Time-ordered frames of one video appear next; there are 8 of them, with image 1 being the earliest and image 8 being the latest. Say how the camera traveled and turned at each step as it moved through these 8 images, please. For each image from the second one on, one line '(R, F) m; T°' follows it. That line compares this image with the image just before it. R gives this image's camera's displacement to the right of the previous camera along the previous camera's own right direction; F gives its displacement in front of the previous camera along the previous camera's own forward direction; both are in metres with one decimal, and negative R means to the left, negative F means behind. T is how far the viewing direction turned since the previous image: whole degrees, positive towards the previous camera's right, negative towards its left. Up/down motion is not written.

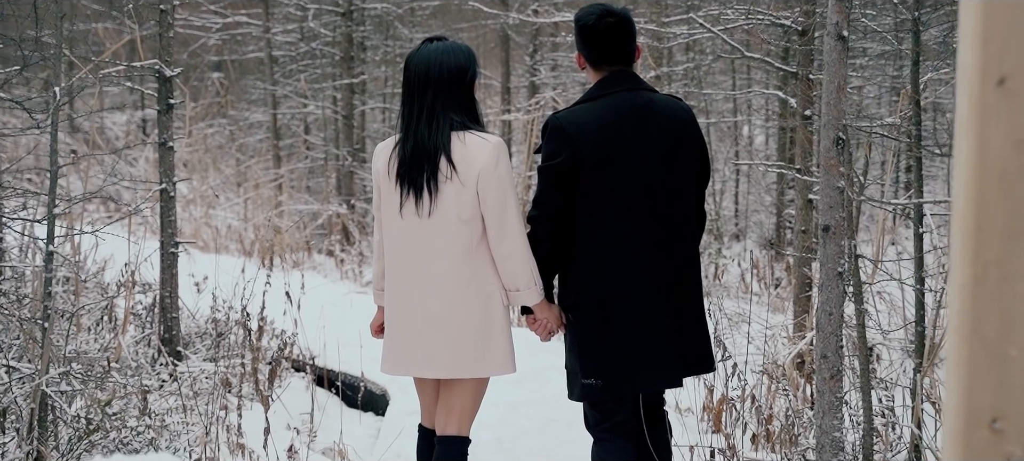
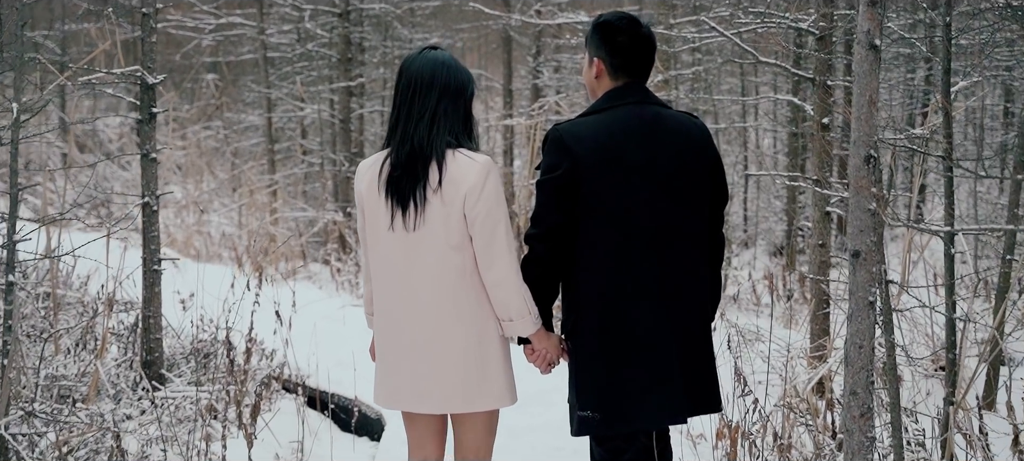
(0.0, +0.3) m; 0°
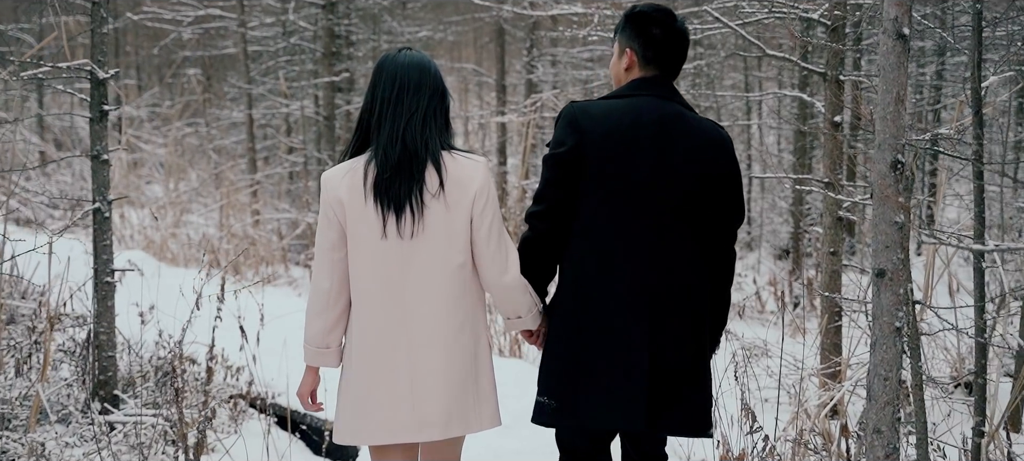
(+0.1, +0.4) m; 0°
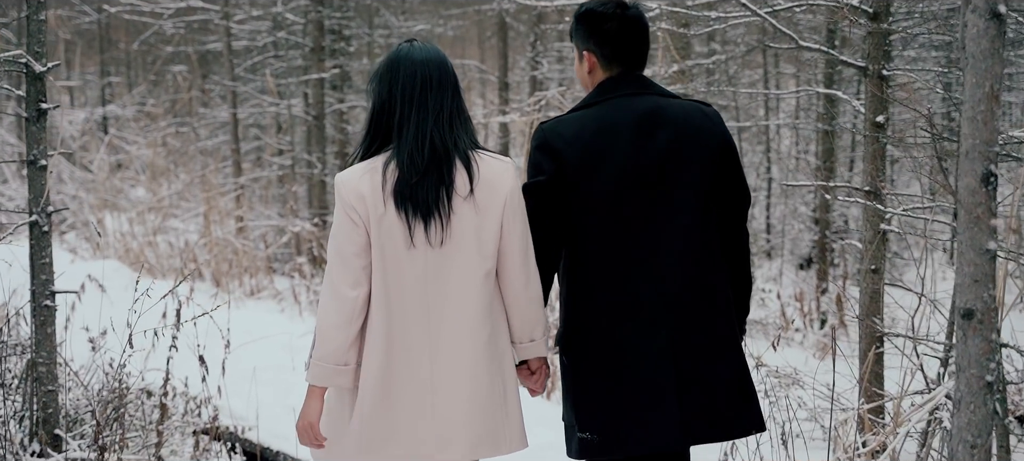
(0.0, +0.6) m; -1°
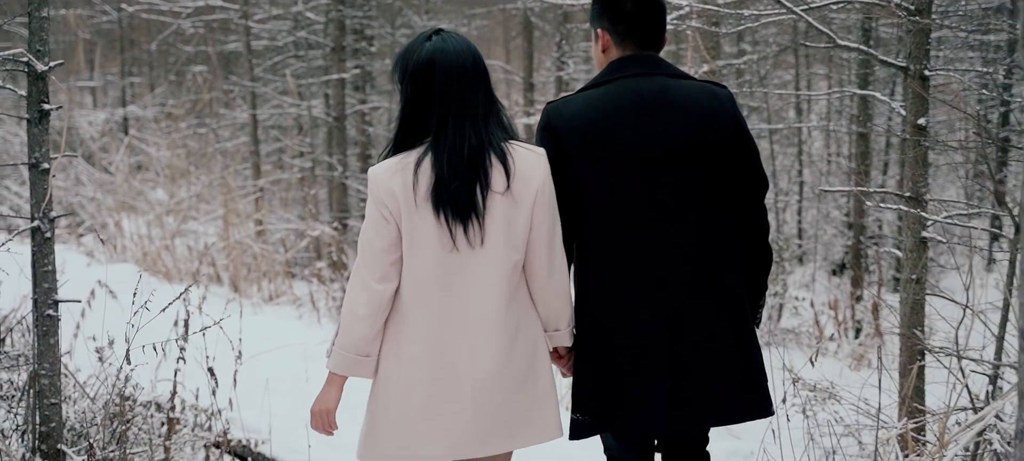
(0.0, +0.2) m; -2°
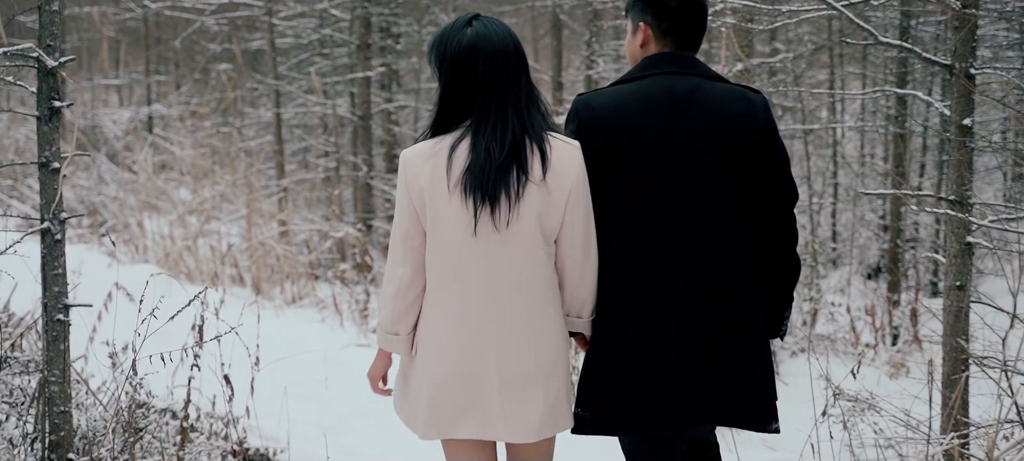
(0.0, +0.2) m; -2°
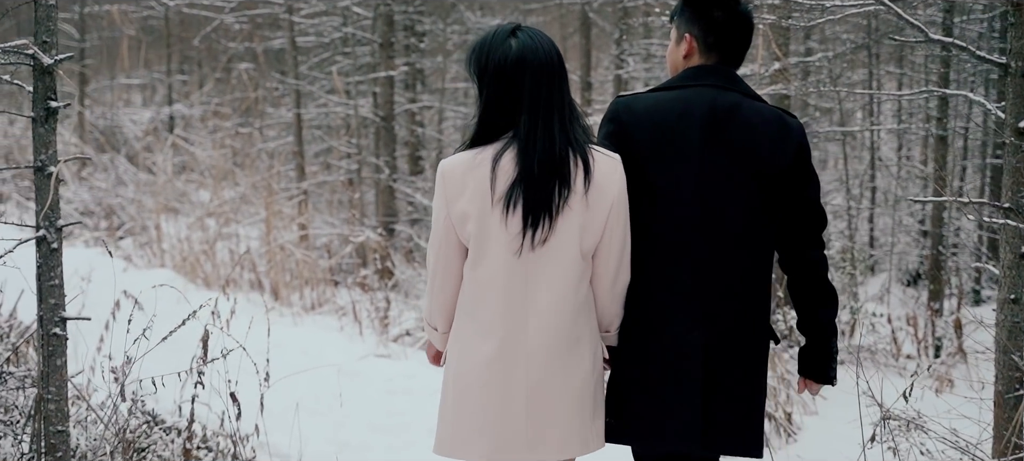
(0.0, +0.3) m; -2°
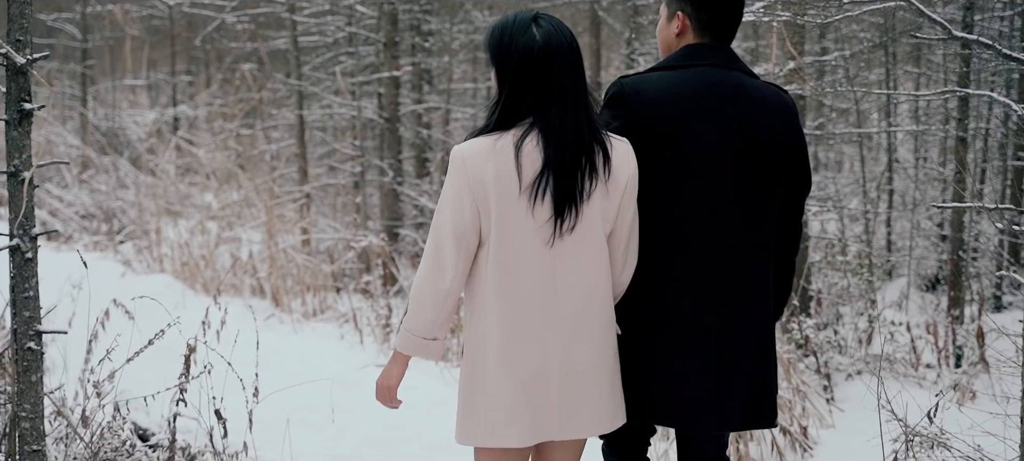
(+0.1, +0.2) m; -1°
